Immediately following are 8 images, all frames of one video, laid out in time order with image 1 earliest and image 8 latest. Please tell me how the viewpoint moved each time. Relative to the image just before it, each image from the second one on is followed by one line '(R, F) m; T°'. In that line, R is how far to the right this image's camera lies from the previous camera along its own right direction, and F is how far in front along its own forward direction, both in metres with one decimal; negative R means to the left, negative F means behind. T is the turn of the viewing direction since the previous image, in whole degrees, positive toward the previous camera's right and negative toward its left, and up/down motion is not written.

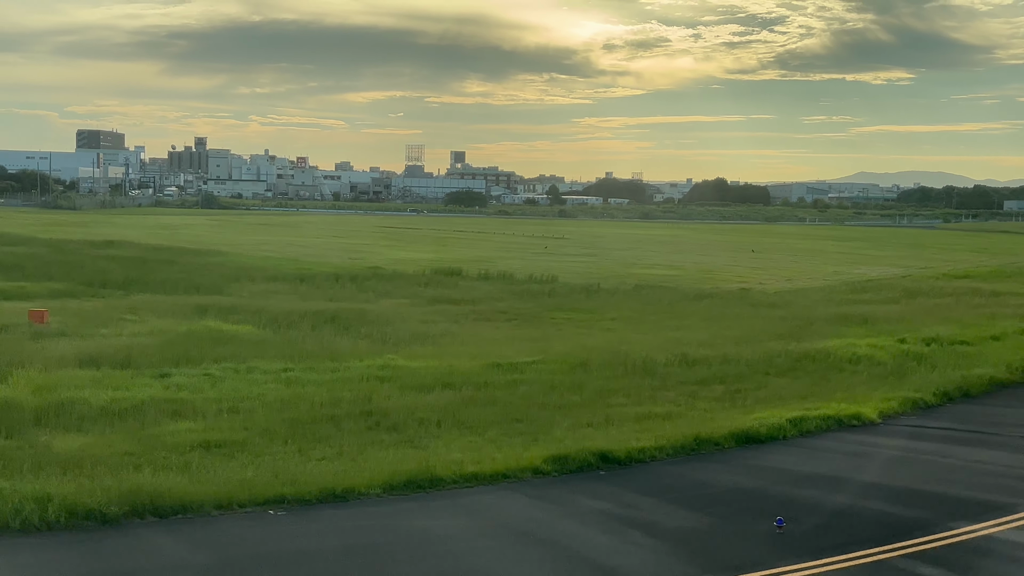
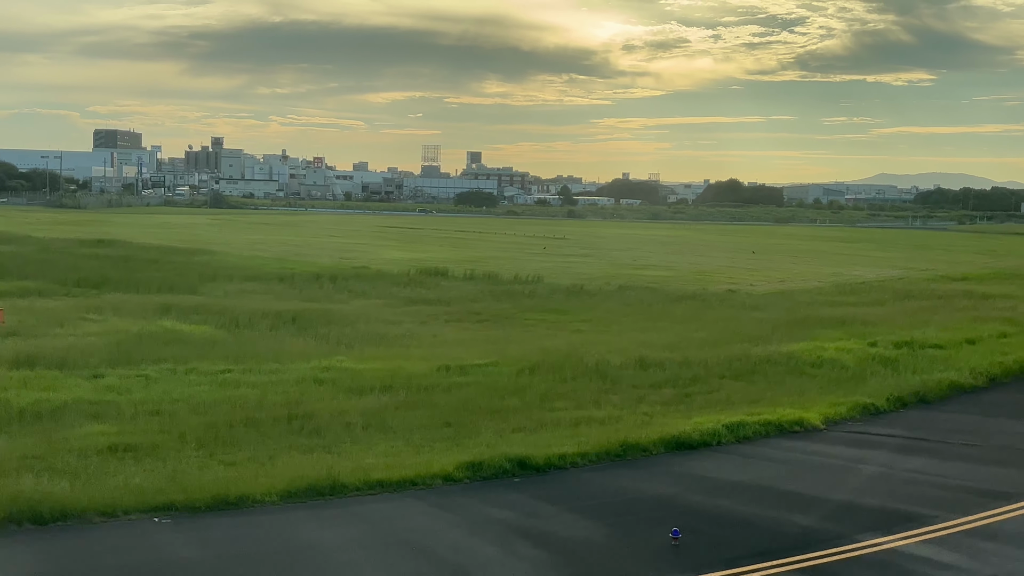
(+0.9, +0.3) m; -1°
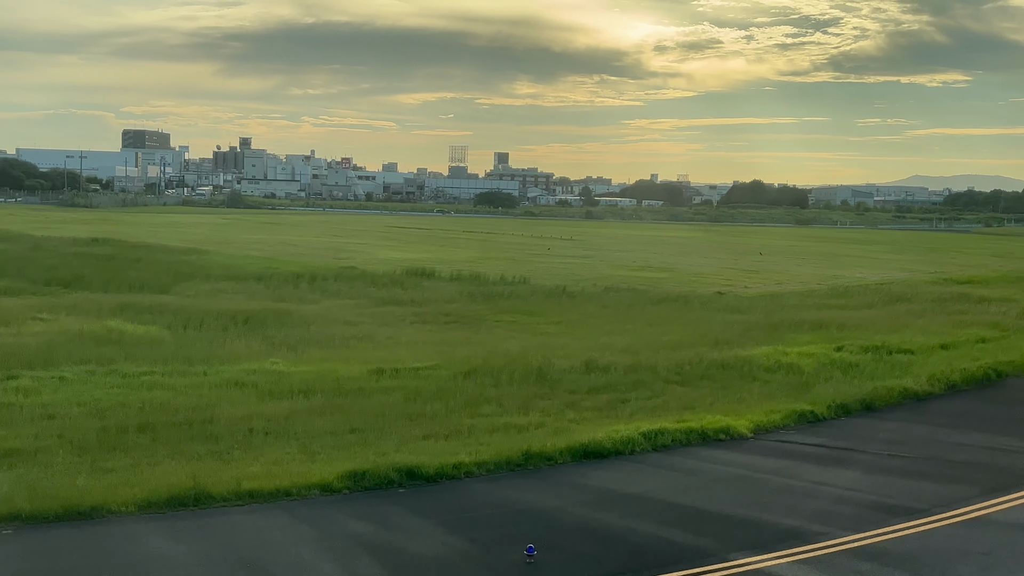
(+1.2, +0.5) m; -1°
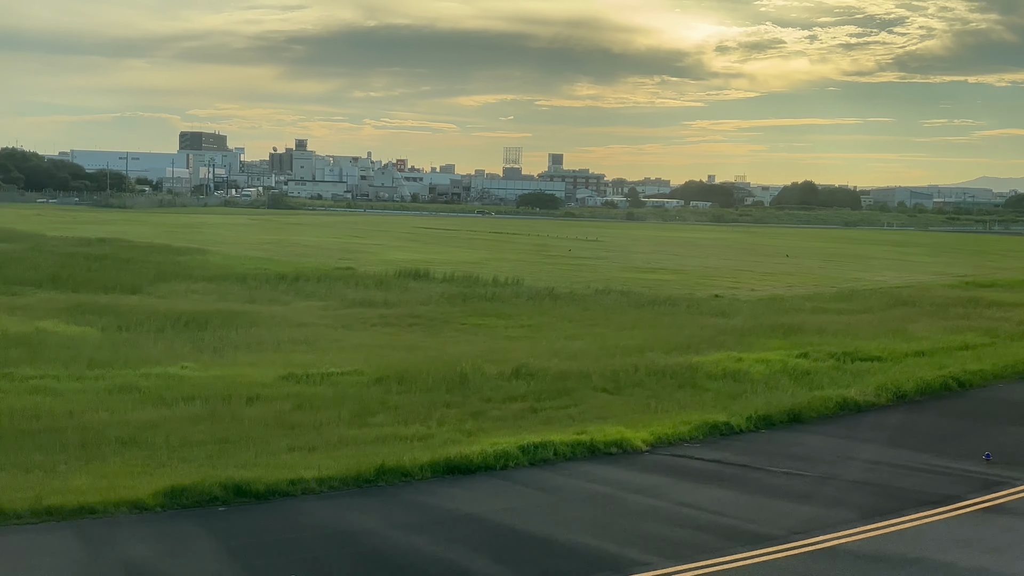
(+1.8, +0.8) m; -3°
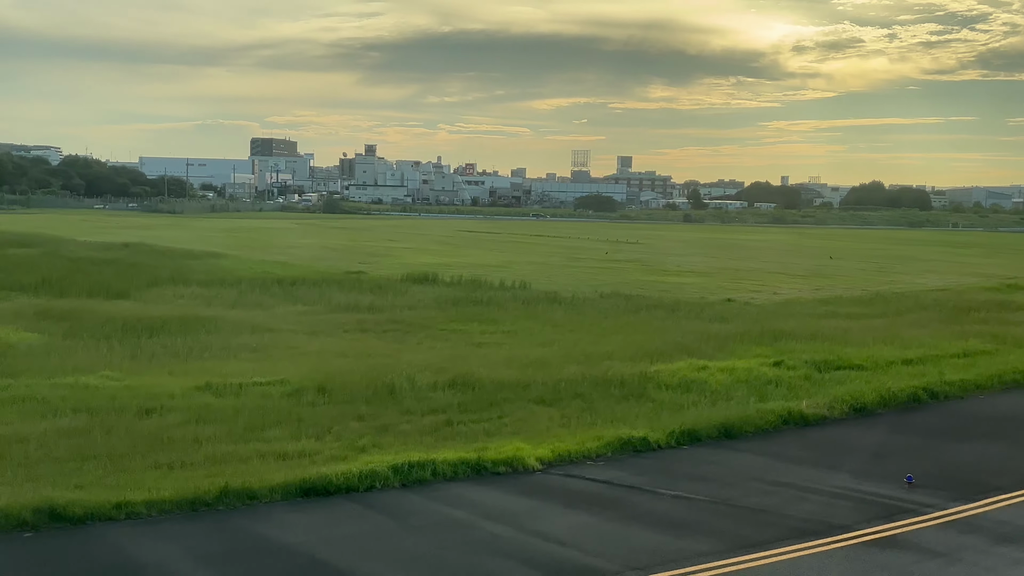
(+1.8, +0.9) m; -3°
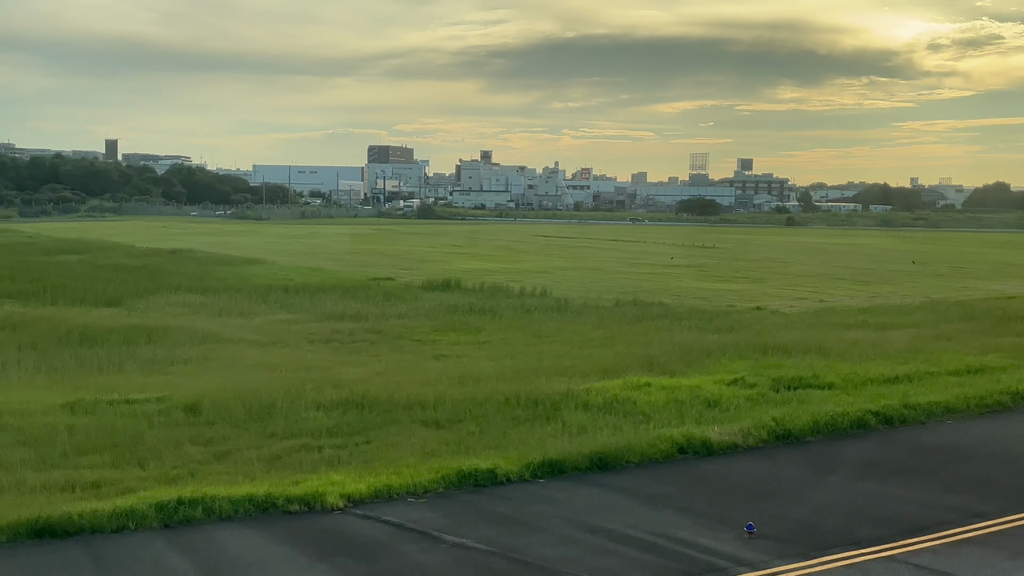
(+2.7, +1.6) m; -6°
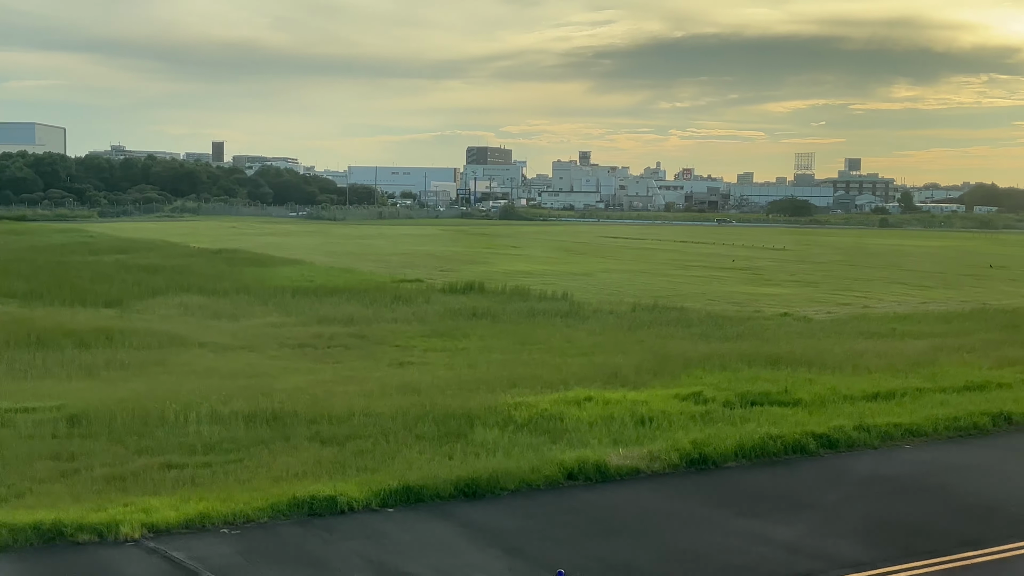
(+2.2, +1.2) m; -5°
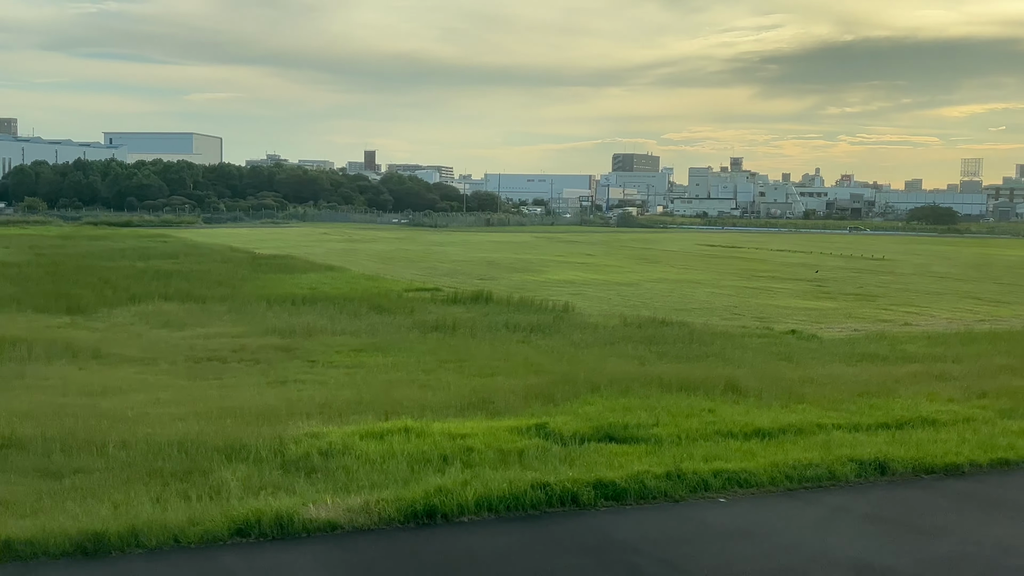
(+3.8, +2.2) m; -7°
